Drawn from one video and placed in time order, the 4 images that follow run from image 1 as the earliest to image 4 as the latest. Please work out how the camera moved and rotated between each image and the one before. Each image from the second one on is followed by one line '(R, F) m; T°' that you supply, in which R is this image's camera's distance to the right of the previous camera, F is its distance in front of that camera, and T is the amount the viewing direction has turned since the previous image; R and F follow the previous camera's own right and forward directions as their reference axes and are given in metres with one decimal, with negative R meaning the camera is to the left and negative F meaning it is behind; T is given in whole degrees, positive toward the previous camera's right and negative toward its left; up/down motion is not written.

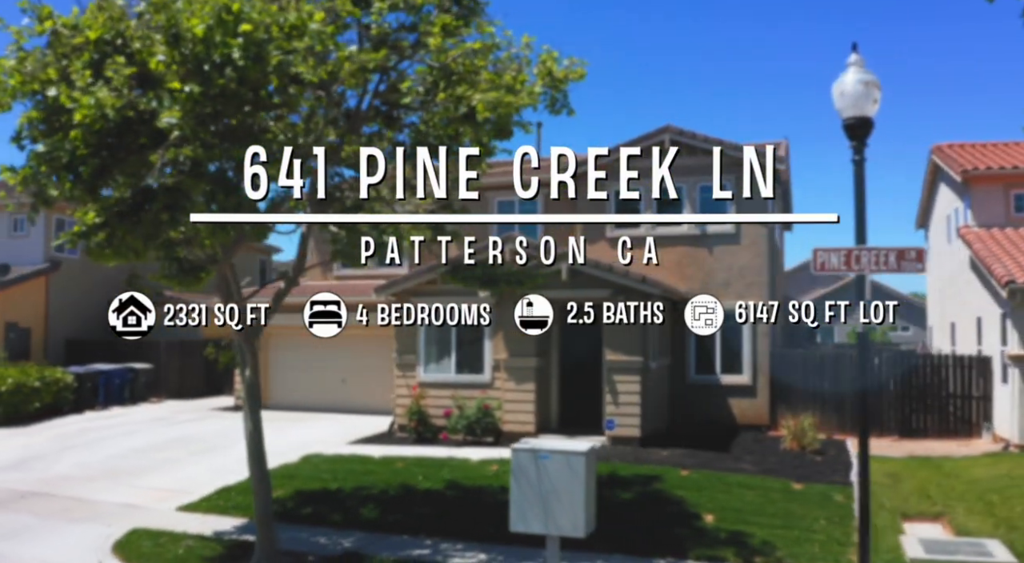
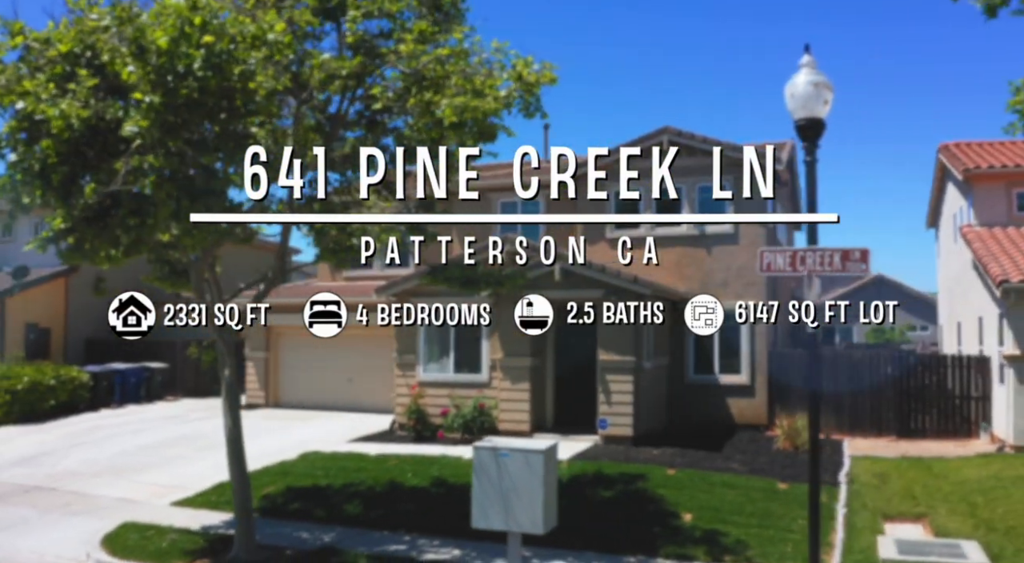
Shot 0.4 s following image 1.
(+1.5, -0.4) m; -2°
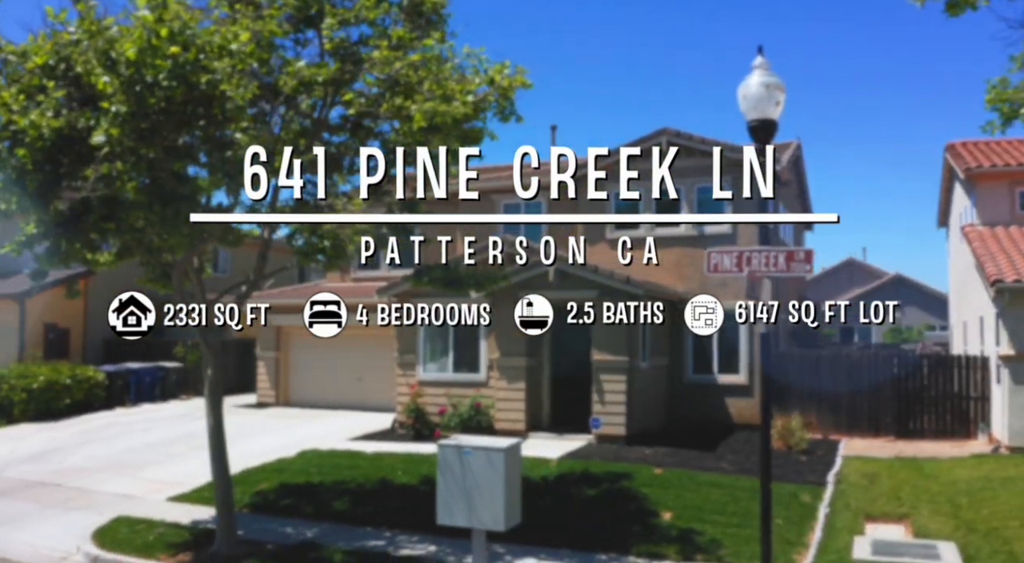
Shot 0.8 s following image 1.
(+1.5, -0.3) m; -2°
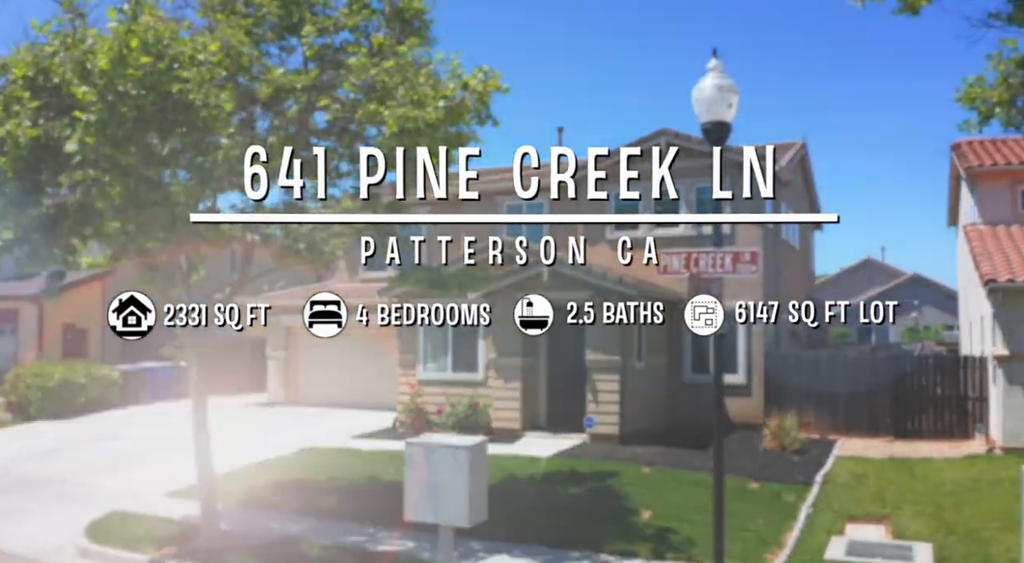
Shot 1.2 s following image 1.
(+1.4, -0.3) m; -2°
